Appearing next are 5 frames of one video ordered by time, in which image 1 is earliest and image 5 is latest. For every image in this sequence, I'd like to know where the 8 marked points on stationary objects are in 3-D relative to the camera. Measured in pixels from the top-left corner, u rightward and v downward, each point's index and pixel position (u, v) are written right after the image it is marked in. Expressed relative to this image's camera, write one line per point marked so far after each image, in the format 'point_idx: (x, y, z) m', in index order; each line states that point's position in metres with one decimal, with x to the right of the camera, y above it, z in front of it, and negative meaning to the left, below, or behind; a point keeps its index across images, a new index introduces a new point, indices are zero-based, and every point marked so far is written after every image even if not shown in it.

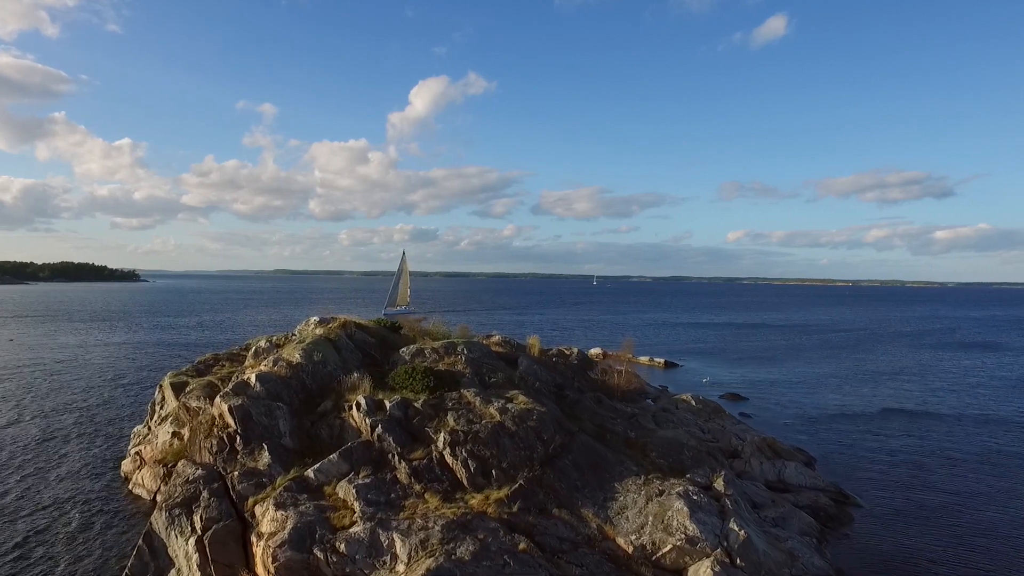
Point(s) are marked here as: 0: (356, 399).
0: (-4.7, -3.3, +16.3) m
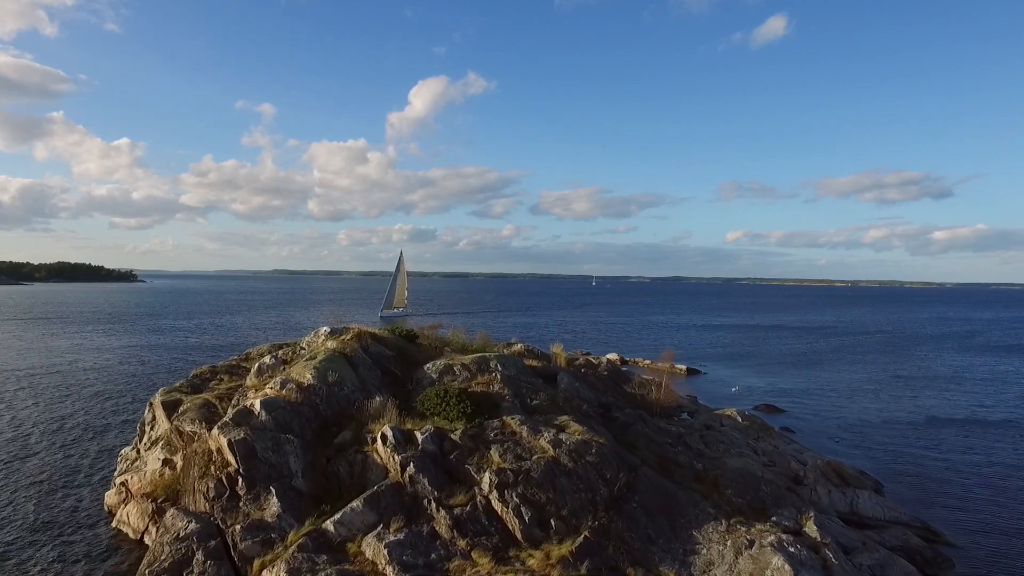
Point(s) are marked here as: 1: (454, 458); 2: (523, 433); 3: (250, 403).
0: (-3.3, -3.5, +13.6) m
1: (-1.4, -4.1, +13.3) m
2: (+0.3, -3.8, +14.2) m
3: (-6.7, -2.9, +13.9) m
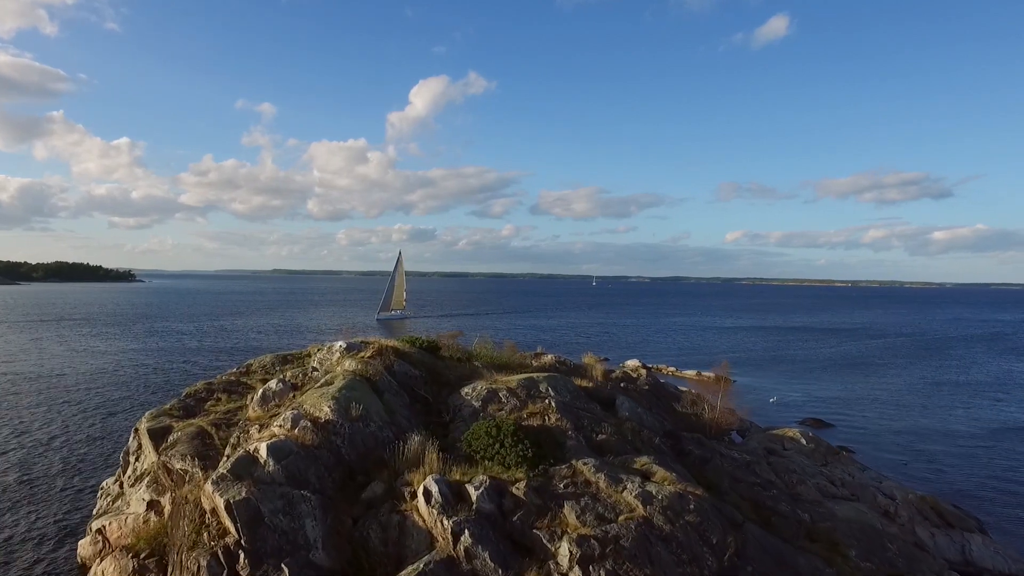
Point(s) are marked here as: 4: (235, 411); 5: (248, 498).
0: (-1.7, -3.8, +10.6) m
1: (+0.1, -4.4, +10.3) m
2: (+1.8, -4.0, +11.2) m
3: (-5.1, -3.2, +10.9) m
4: (-9.2, -4.0, +18.1) m
5: (-4.7, -3.8, +9.7) m
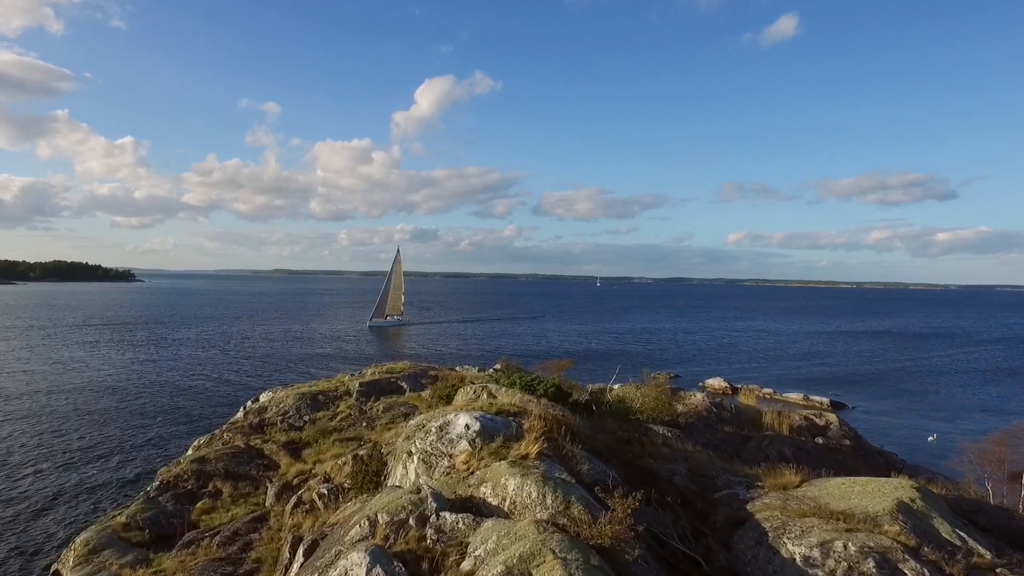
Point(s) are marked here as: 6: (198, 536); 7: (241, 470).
0: (+2.9, -4.0, +1.8) m
1: (+4.8, -4.6, +1.5) m
2: (+6.4, -4.2, +2.4) m
3: (-0.5, -3.4, +2.1) m
4: (-4.5, -4.2, +9.3) m
5: (-0.1, -4.0, +1.0) m
6: (-5.5, -4.3, +9.7) m
7: (-5.9, -4.0, +12.0) m
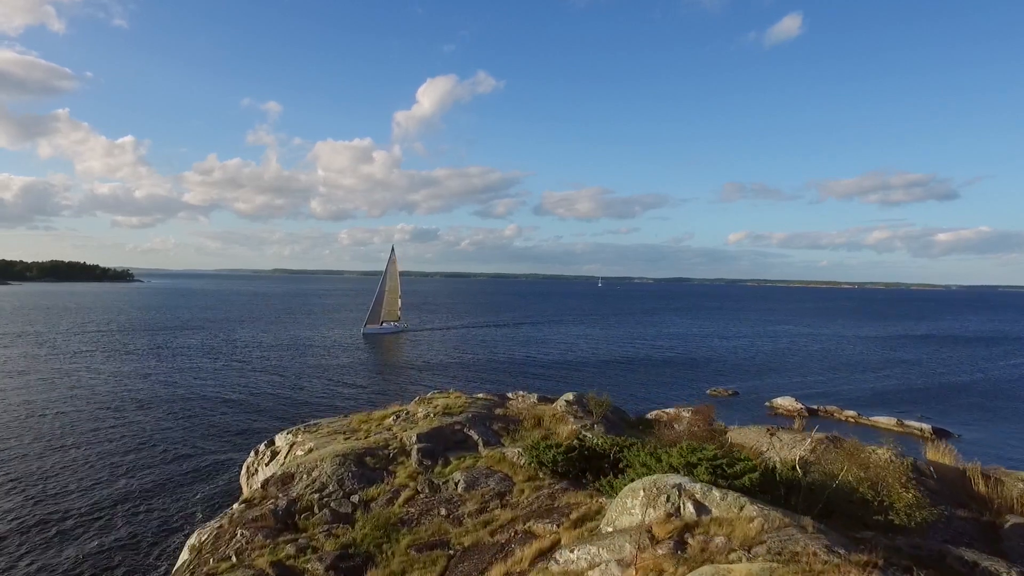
0: (+5.9, -4.5, -3.4) m
1: (+7.8, -5.1, -3.7) m
2: (+9.5, -4.7, -2.9) m
3: (+2.5, -3.8, -3.1) m
4: (-1.5, -4.7, +4.1) m
5: (+3.0, -4.4, -4.3) m
6: (-2.5, -4.8, +4.4) m
7: (-2.9, -4.4, +6.8) m
